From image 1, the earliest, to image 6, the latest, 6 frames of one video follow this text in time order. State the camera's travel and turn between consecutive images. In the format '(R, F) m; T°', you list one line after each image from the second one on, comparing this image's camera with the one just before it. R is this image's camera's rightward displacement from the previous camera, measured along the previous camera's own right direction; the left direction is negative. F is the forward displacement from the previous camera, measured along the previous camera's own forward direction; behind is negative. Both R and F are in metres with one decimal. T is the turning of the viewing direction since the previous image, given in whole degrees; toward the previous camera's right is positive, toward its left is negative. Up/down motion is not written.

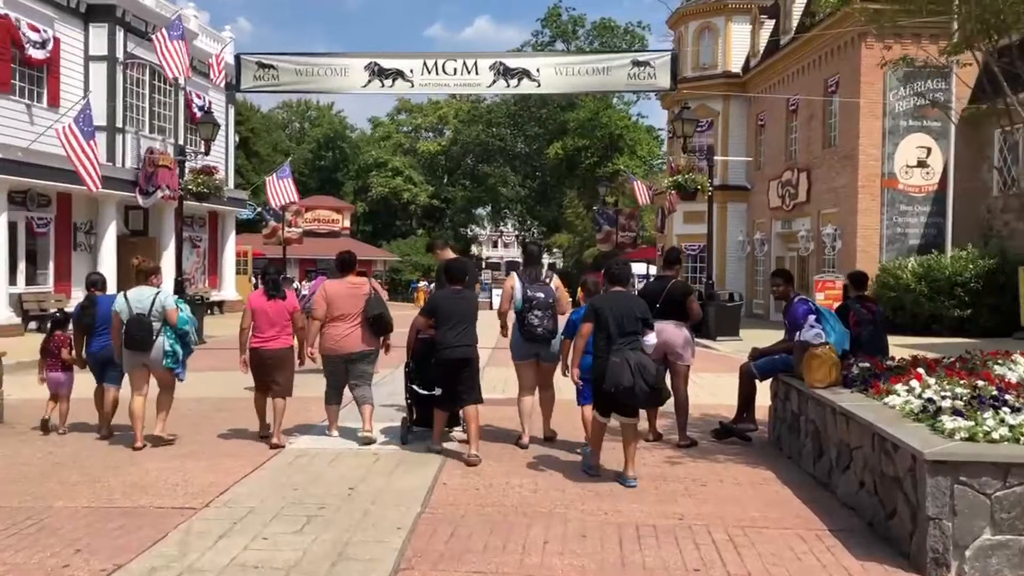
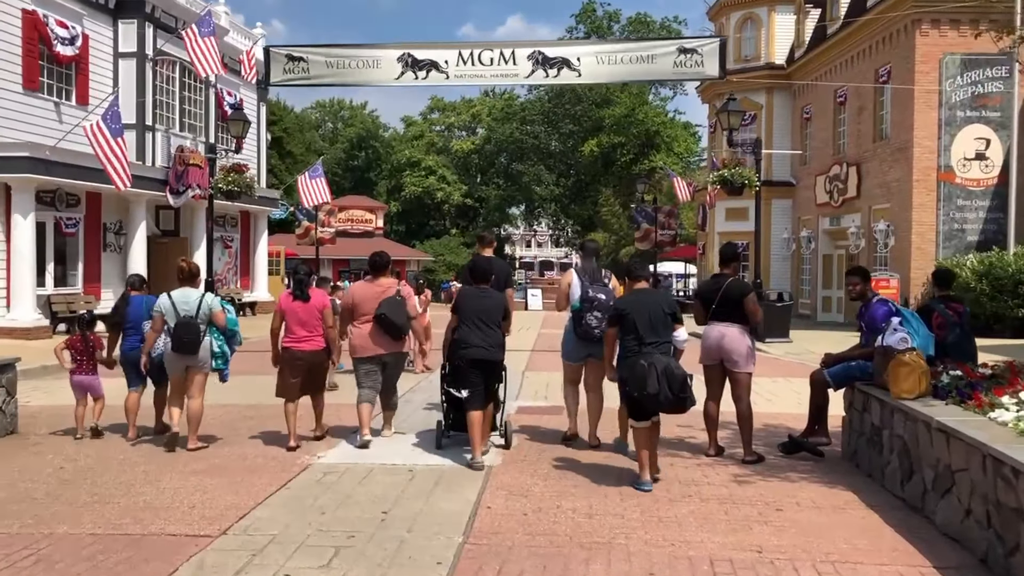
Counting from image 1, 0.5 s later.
(-0.1, +0.7) m; -2°
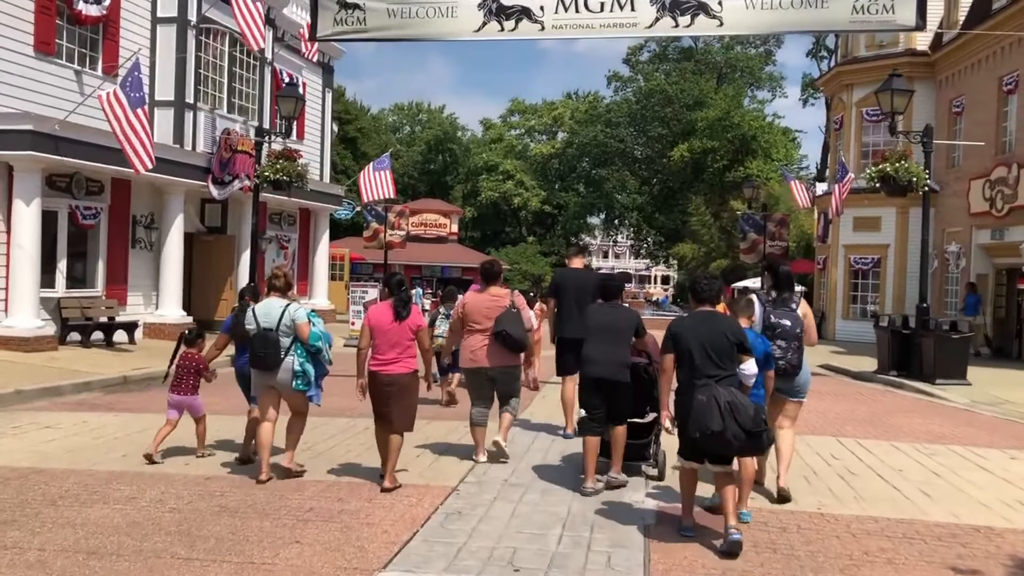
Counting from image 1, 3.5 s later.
(-0.4, +3.5) m; -4°
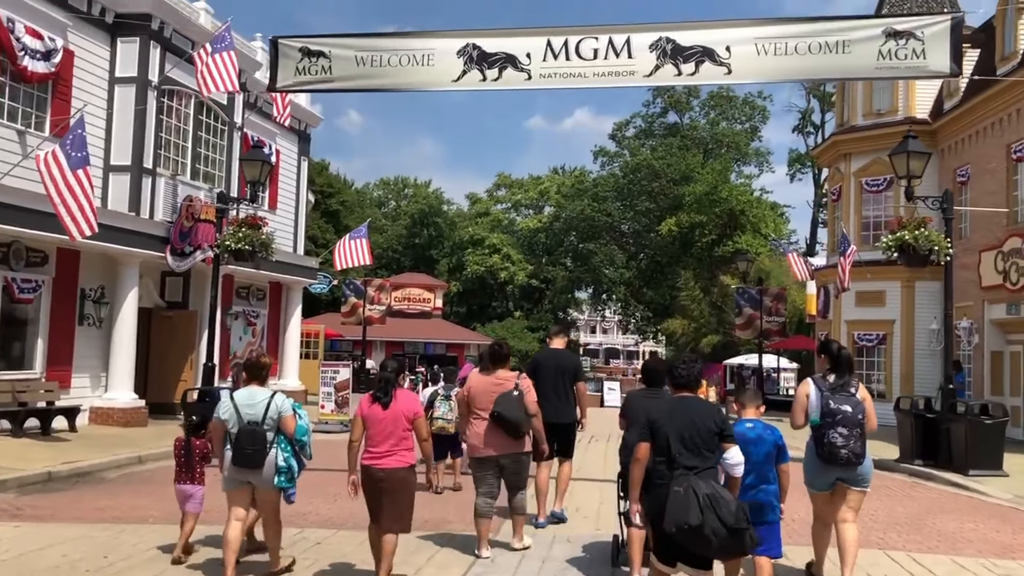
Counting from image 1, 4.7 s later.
(0.0, +1.4) m; +1°
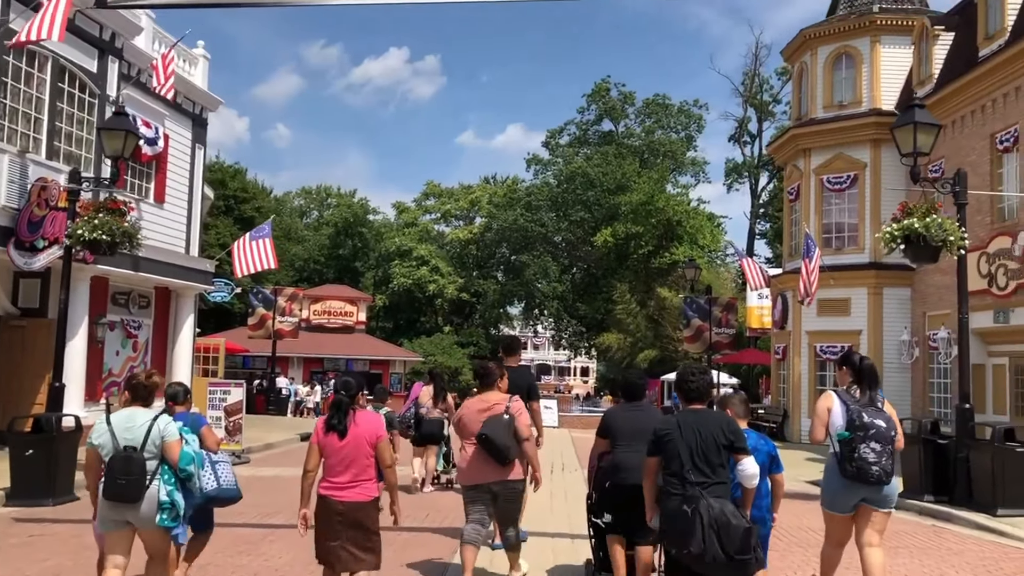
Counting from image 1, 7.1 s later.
(+0.1, +2.7) m; +4°
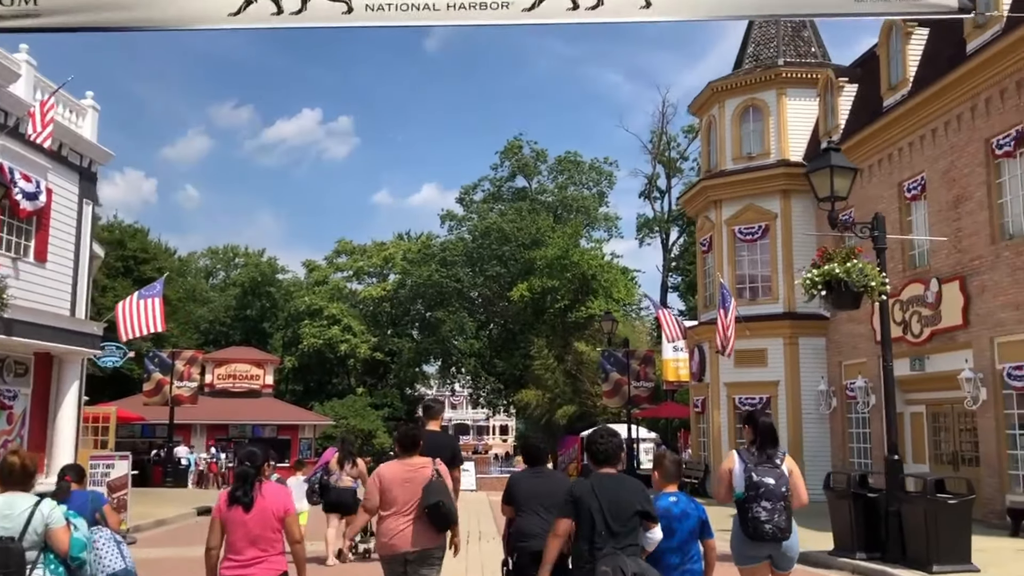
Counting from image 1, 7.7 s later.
(+0.1, +0.7) m; +5°
